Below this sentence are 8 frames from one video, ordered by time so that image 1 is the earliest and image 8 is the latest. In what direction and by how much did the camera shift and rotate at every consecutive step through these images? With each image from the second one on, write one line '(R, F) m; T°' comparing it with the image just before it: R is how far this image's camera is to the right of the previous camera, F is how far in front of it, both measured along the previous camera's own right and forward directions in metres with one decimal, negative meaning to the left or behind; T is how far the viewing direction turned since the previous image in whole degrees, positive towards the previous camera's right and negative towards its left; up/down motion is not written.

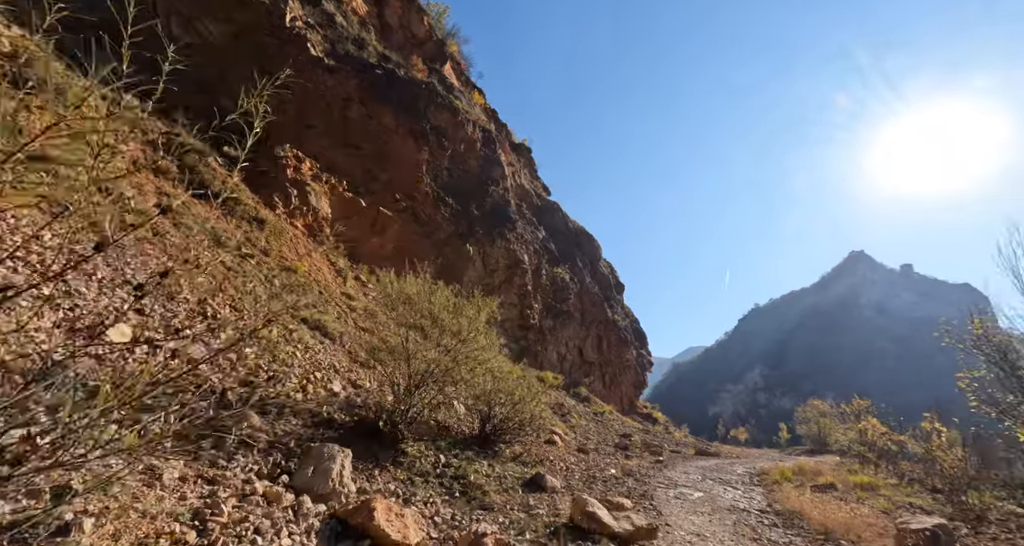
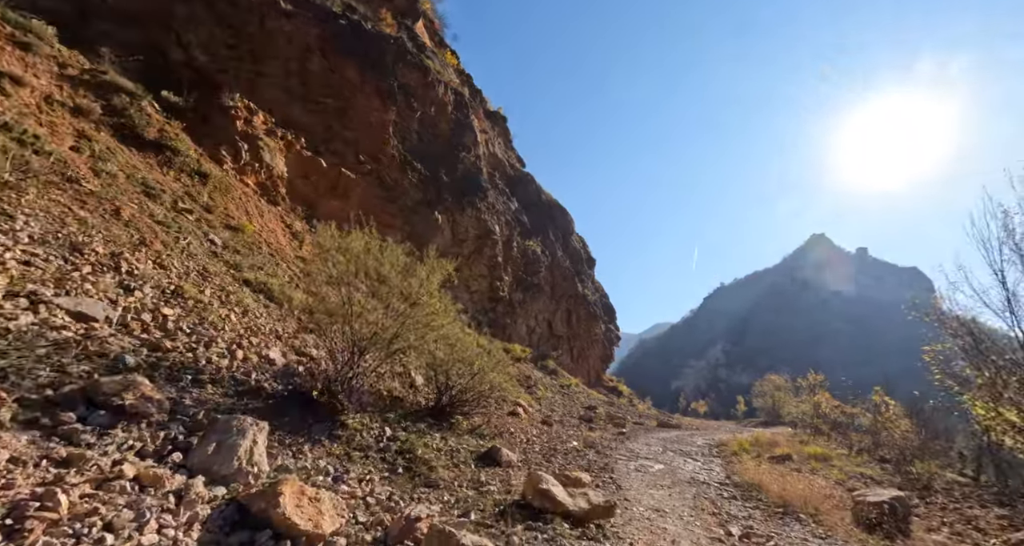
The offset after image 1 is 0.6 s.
(+0.3, +0.7) m; +4°
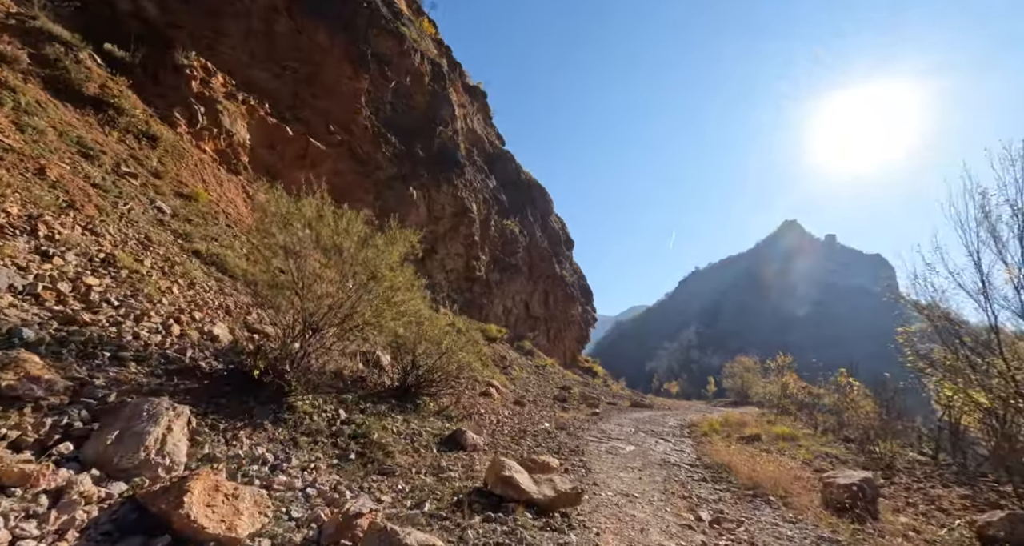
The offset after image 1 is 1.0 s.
(+0.2, +0.5) m; +3°
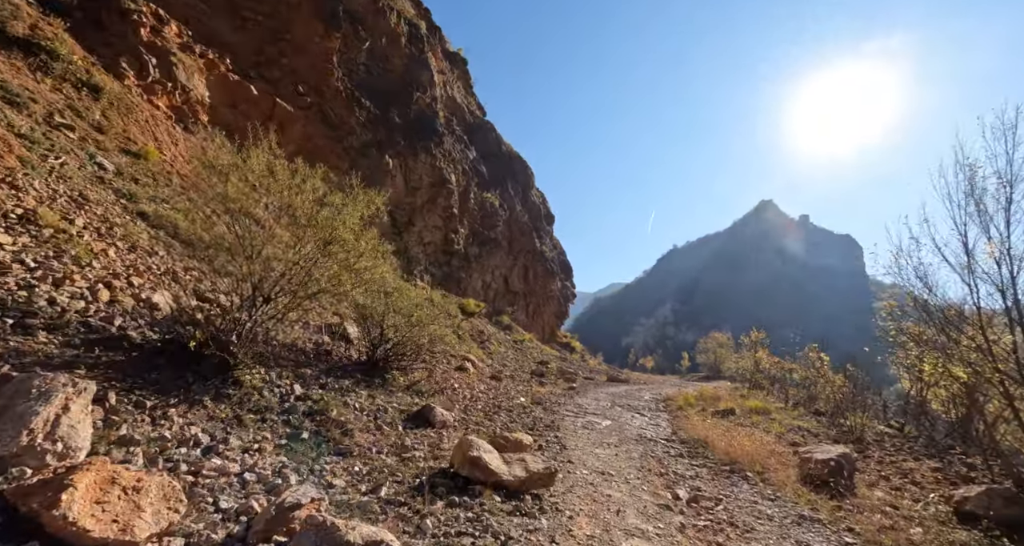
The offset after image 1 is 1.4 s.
(+0.1, +0.5) m; +3°
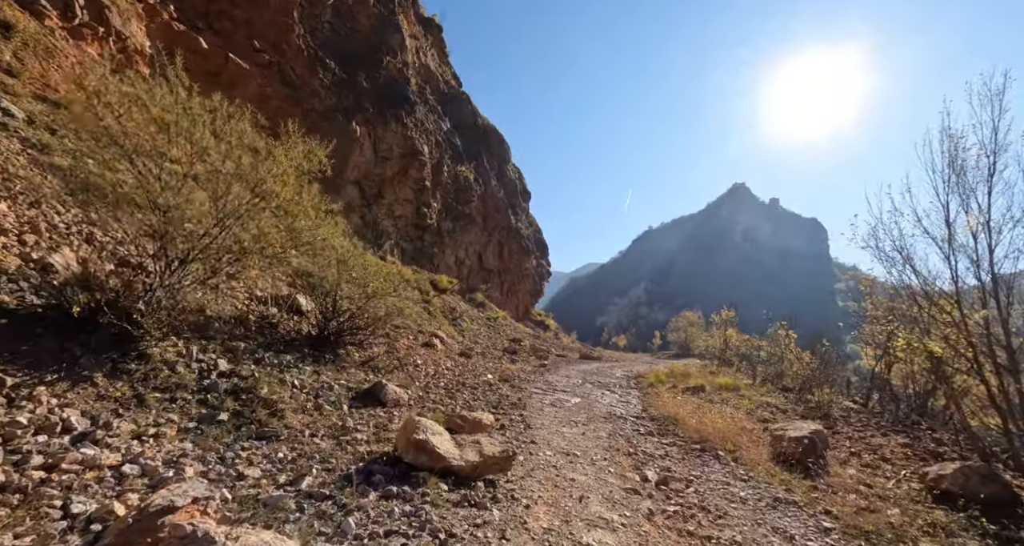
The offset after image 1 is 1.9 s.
(+0.2, +0.6) m; +3°
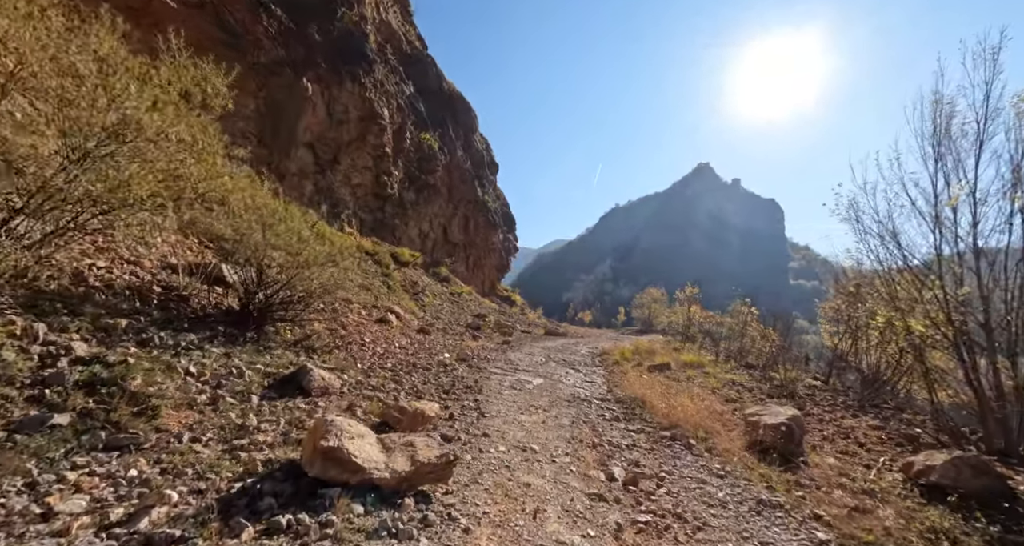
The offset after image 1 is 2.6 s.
(+0.2, +0.9) m; +4°
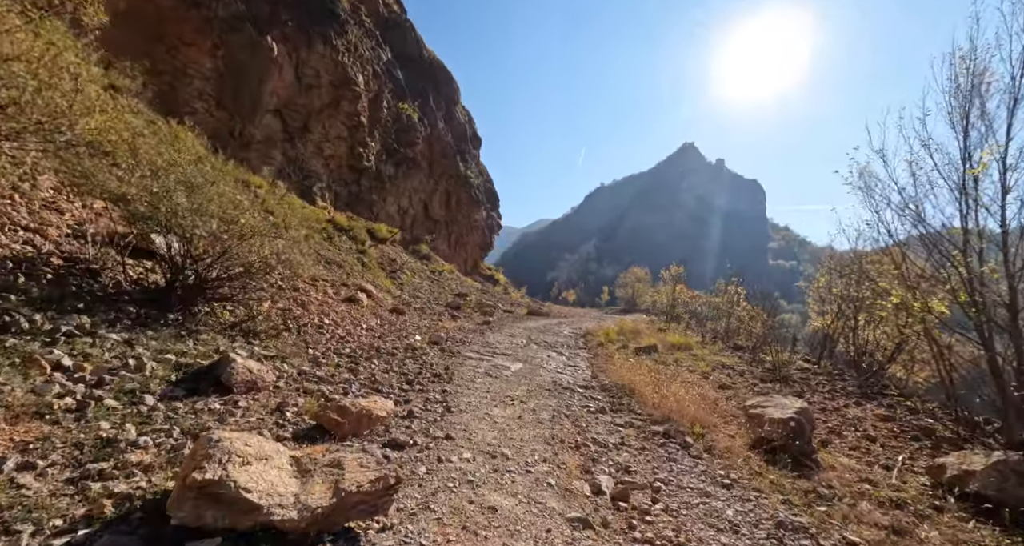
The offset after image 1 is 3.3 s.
(+0.2, +0.9) m; +2°
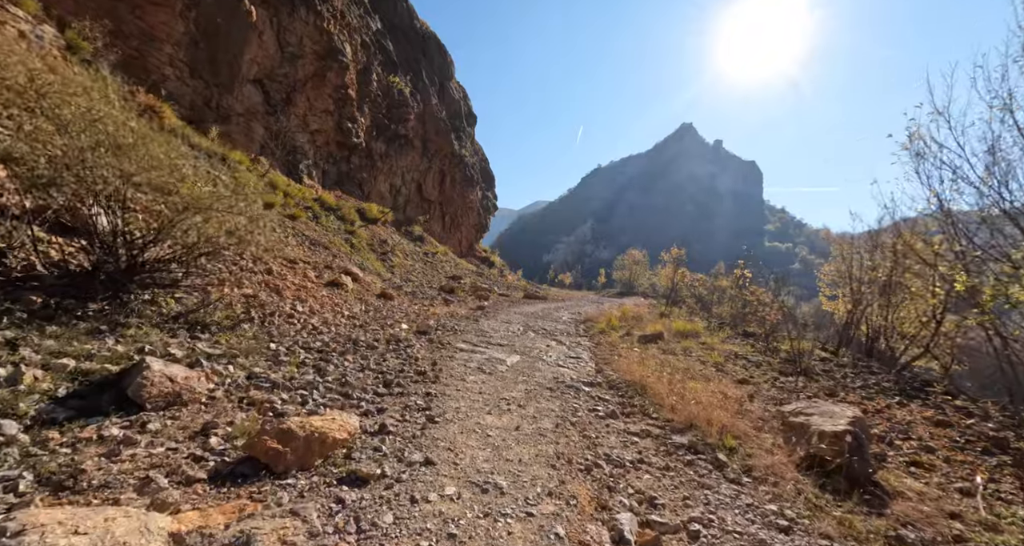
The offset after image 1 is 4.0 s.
(0.0, +1.0) m; +1°
